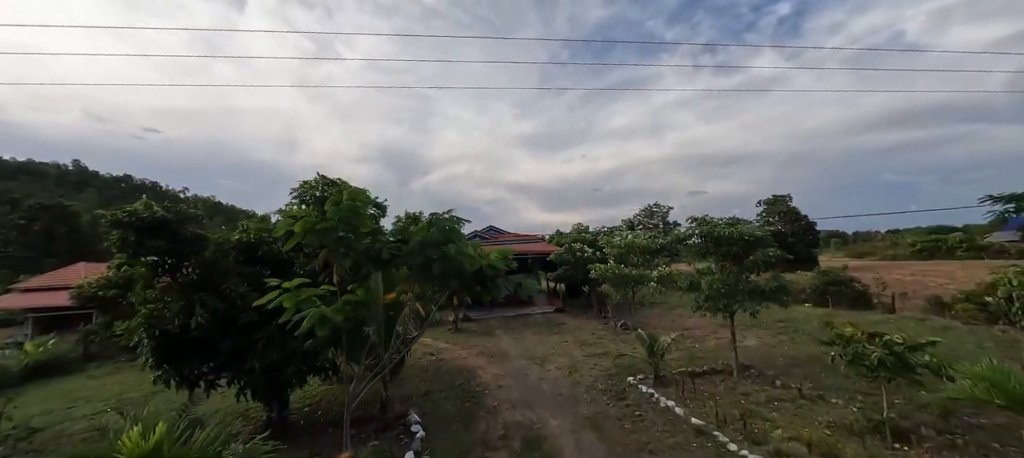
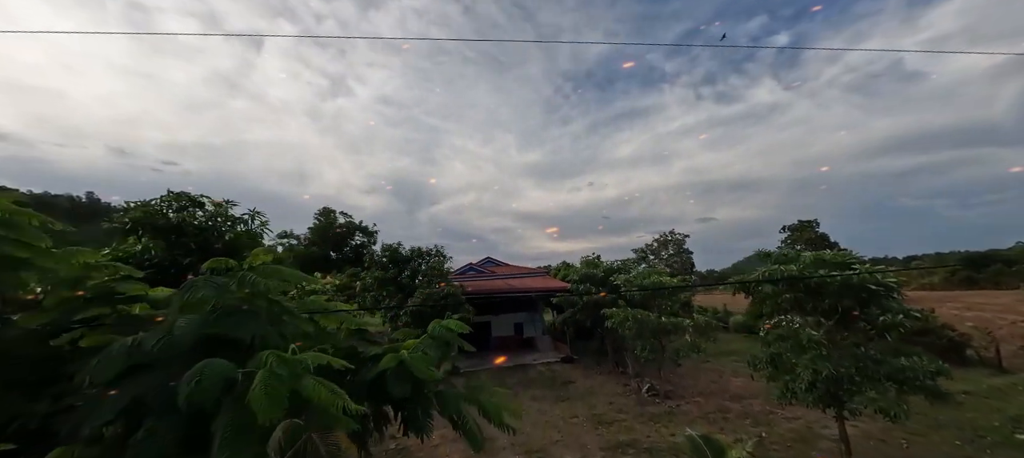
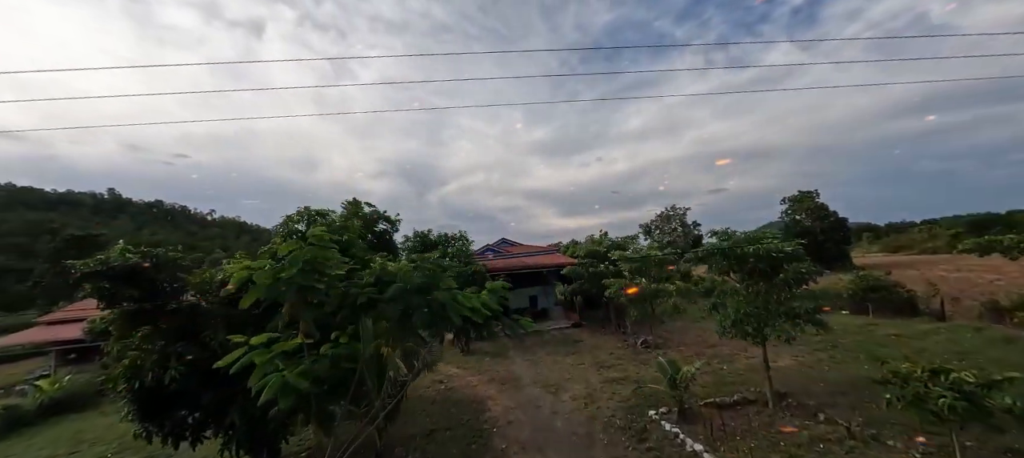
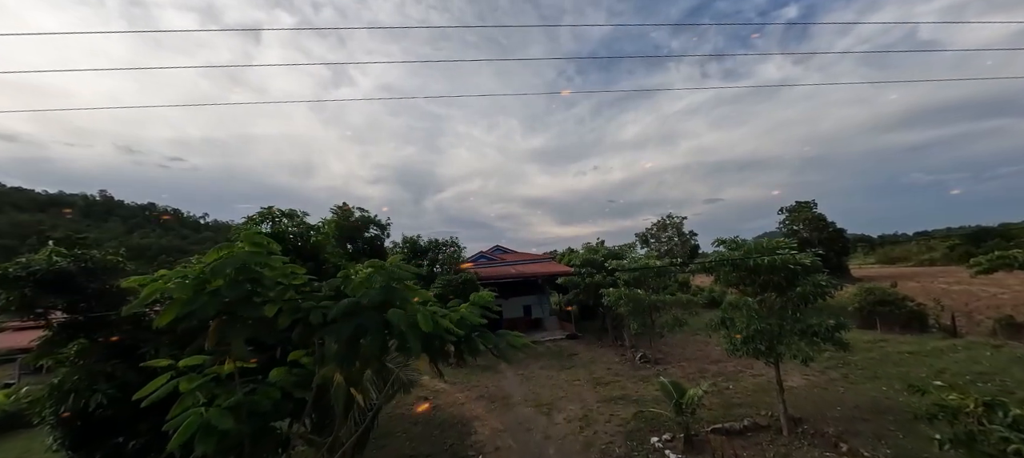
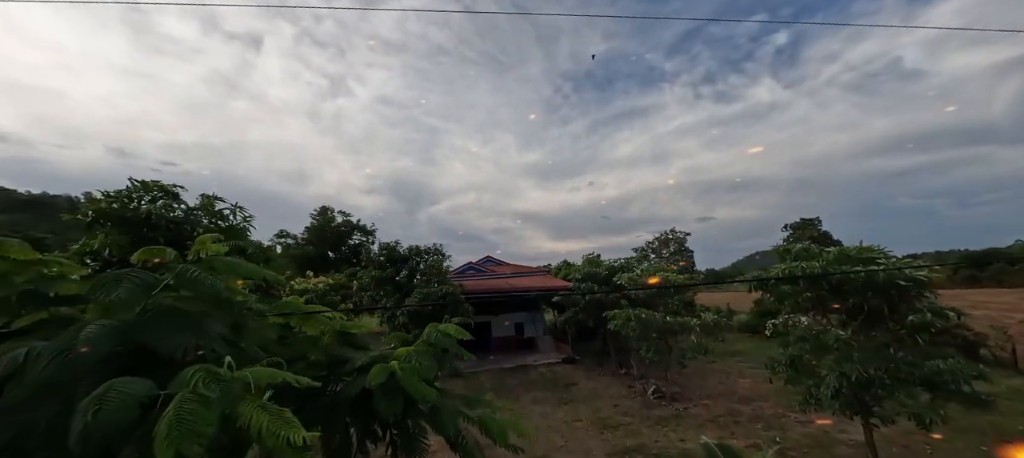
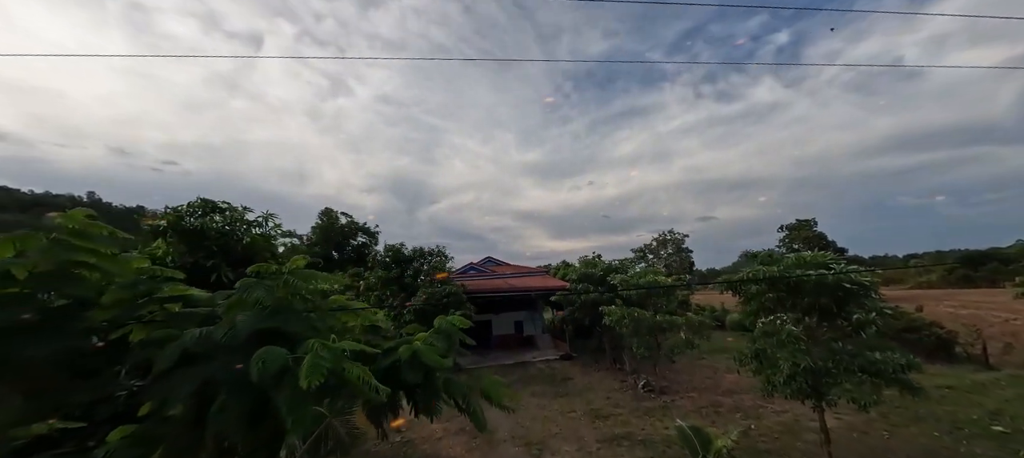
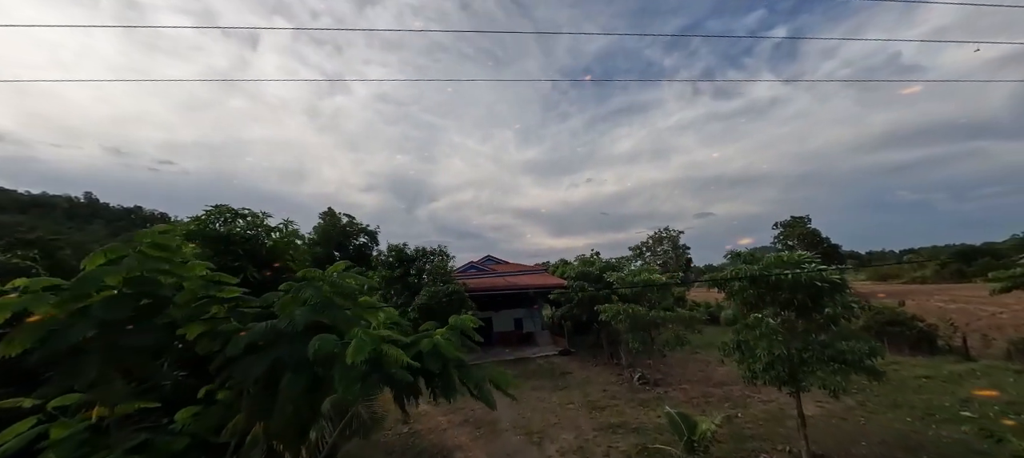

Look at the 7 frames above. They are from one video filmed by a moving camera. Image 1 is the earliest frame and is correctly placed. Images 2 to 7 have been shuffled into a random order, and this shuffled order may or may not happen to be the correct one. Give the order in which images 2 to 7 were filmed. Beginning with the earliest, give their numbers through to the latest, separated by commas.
3, 4, 7, 6, 2, 5
